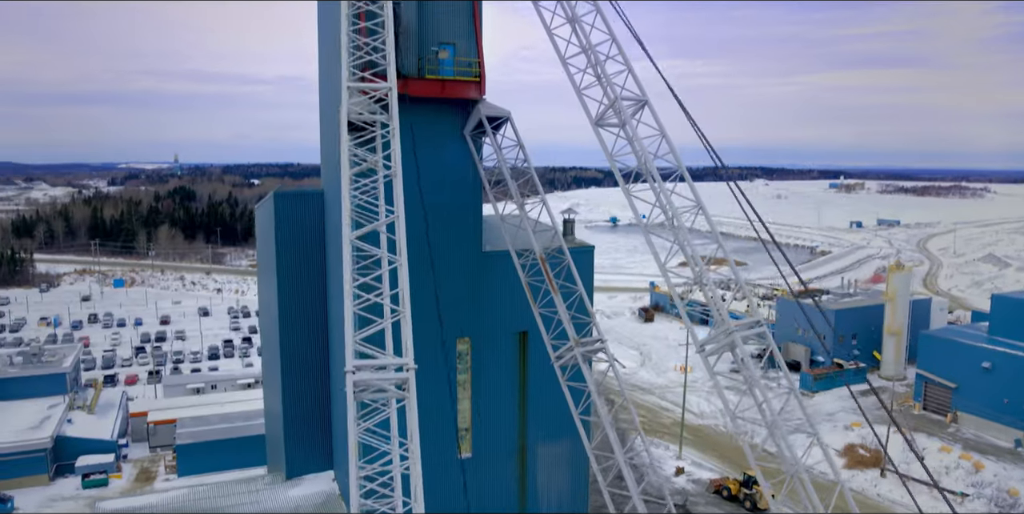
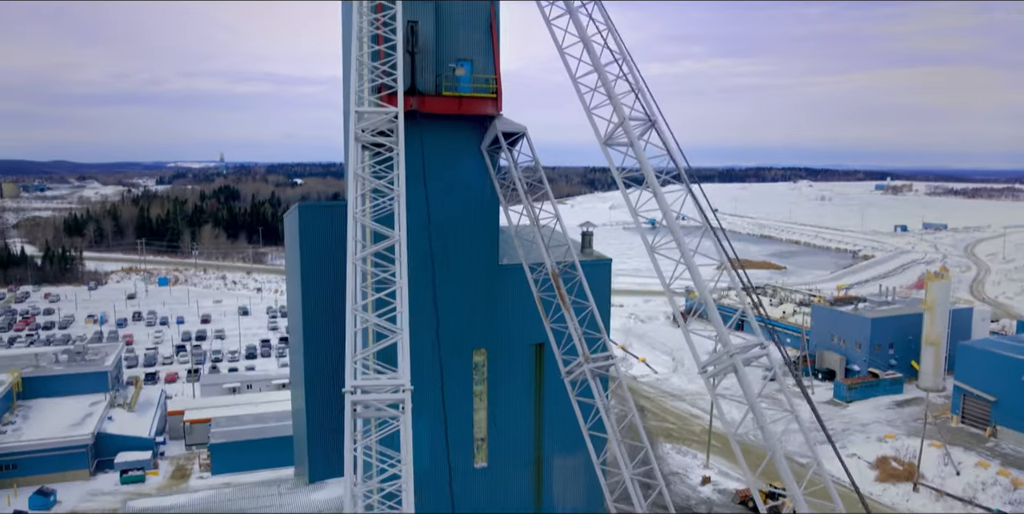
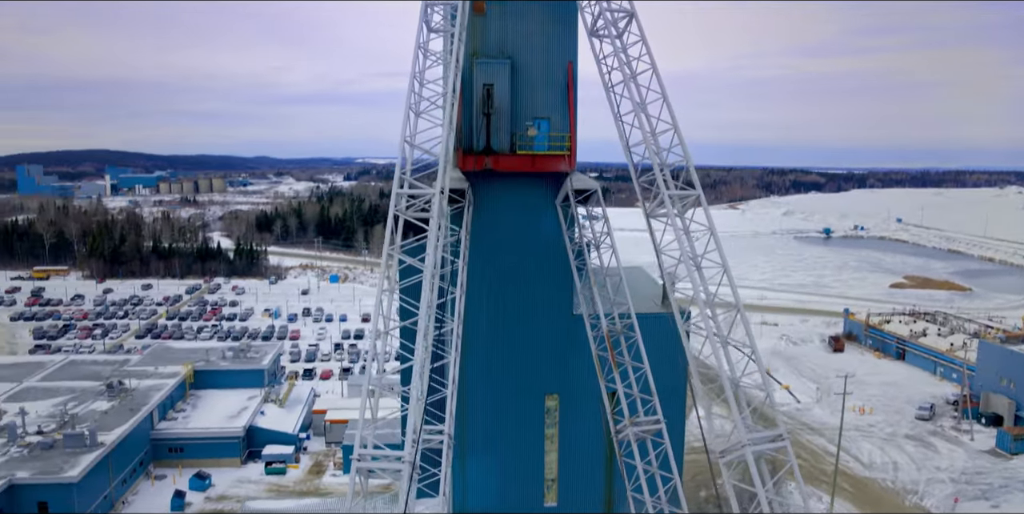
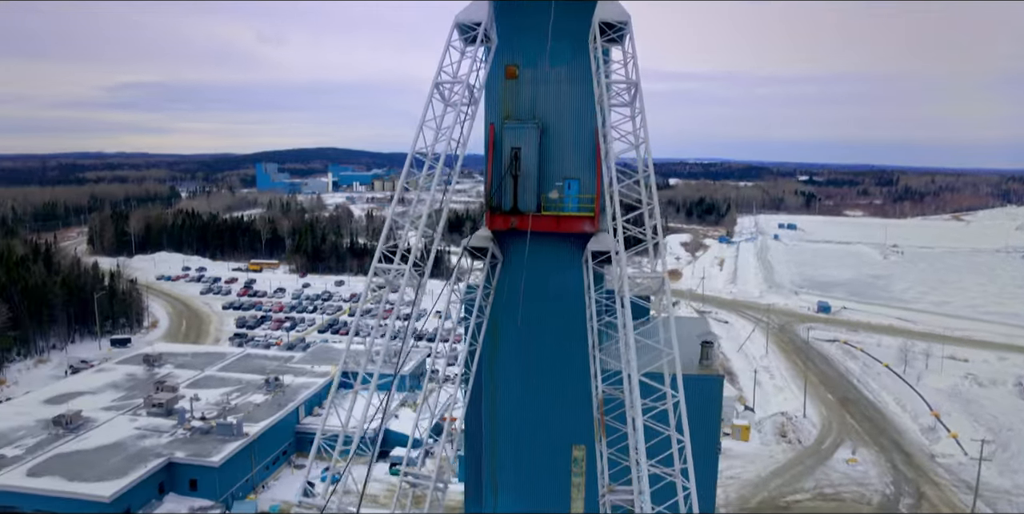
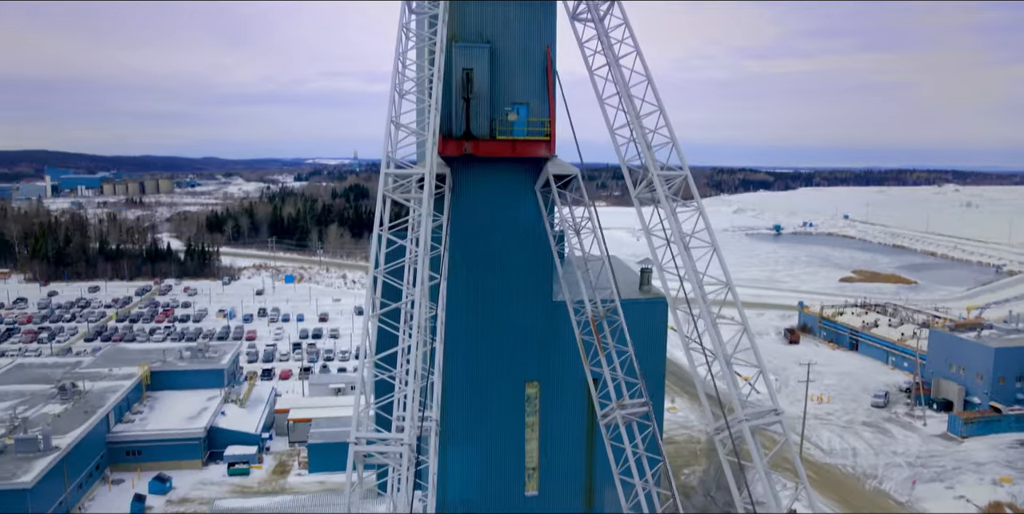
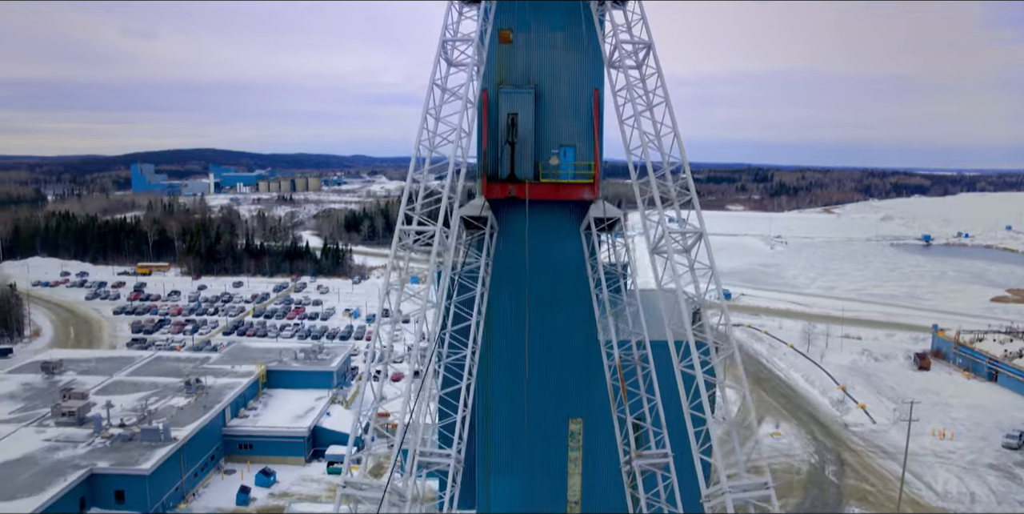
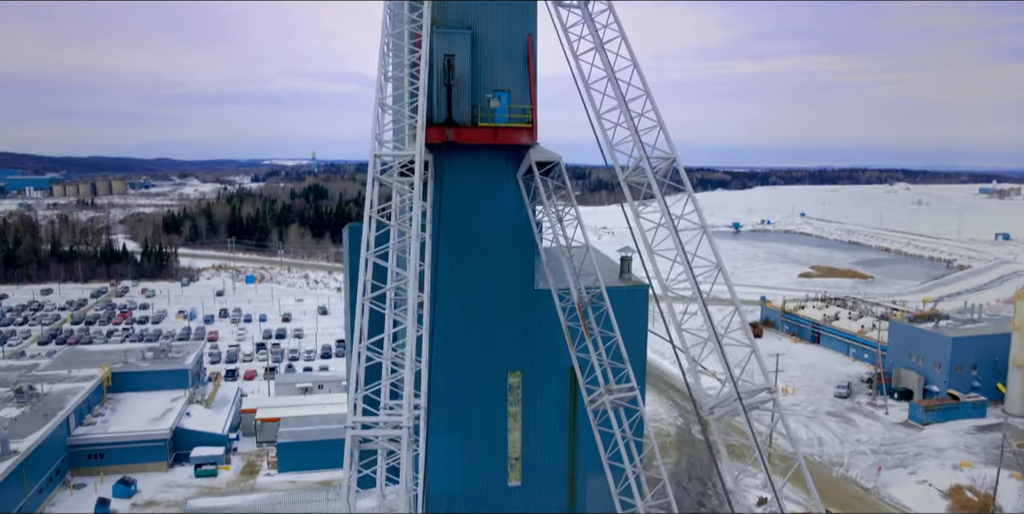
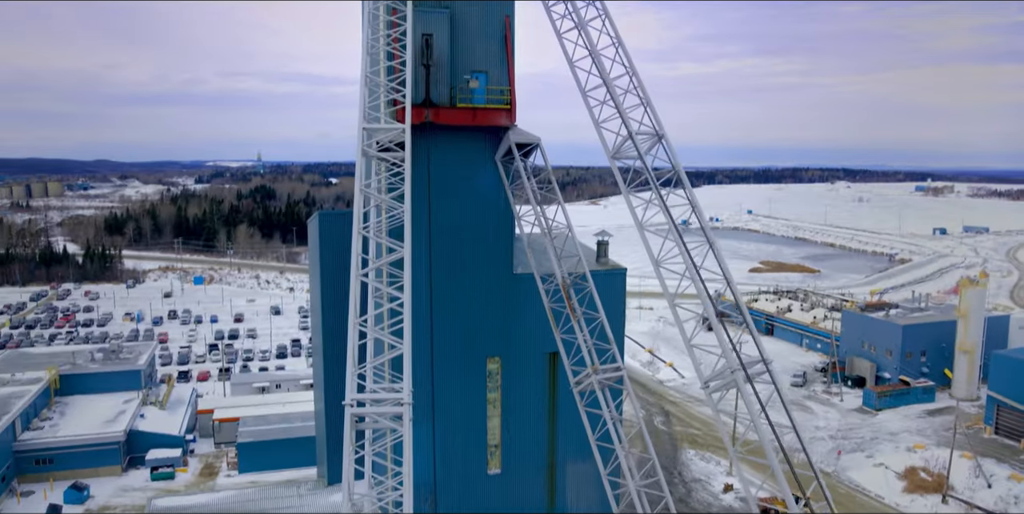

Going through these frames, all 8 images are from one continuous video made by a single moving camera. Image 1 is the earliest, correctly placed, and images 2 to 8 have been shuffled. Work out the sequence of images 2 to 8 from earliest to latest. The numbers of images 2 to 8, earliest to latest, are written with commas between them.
2, 8, 7, 5, 3, 6, 4
